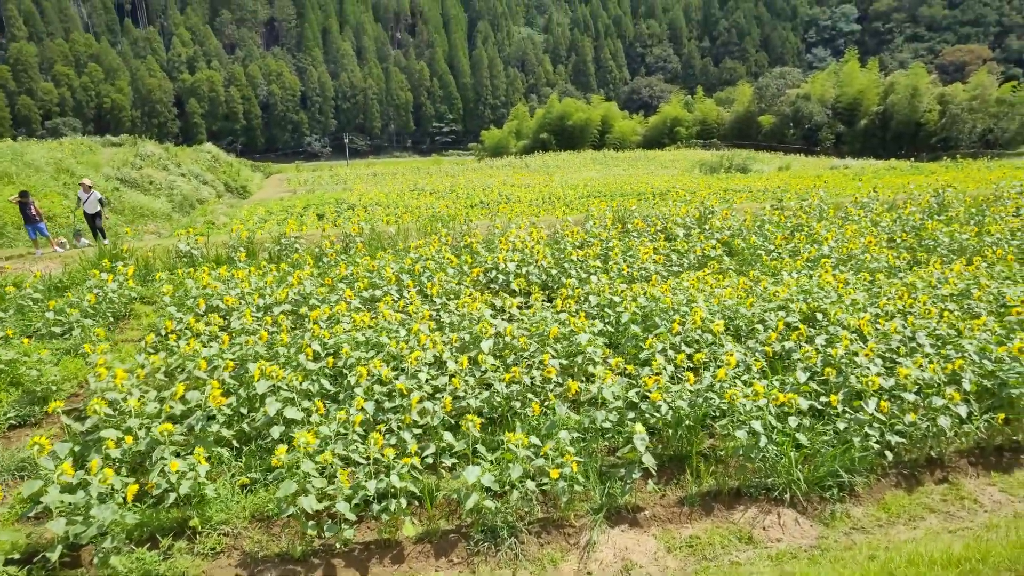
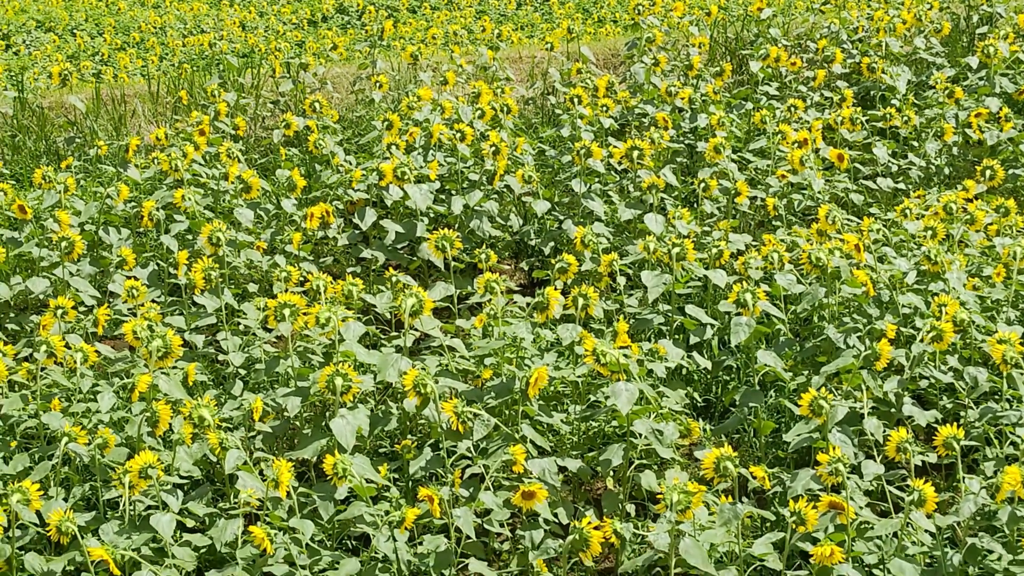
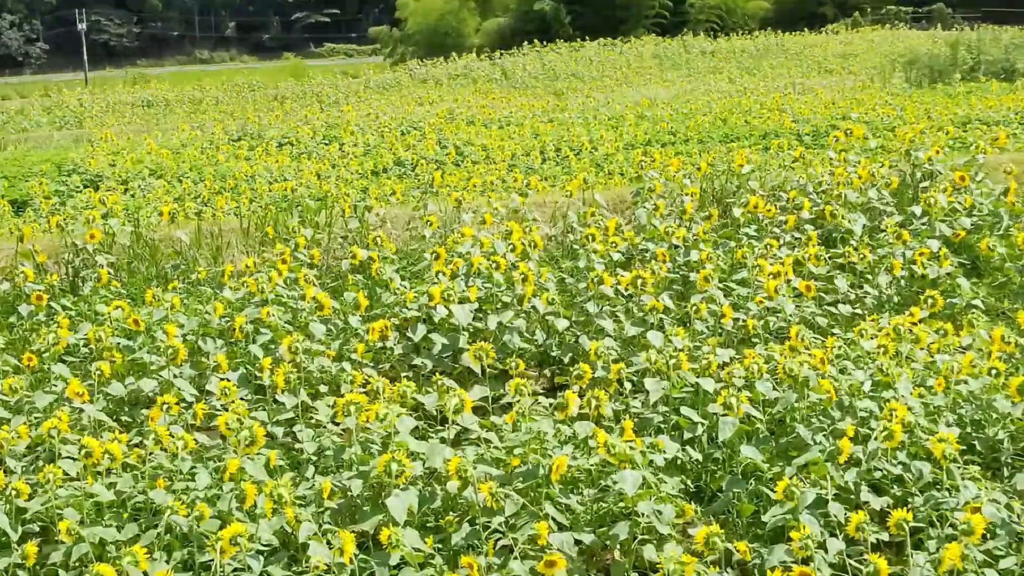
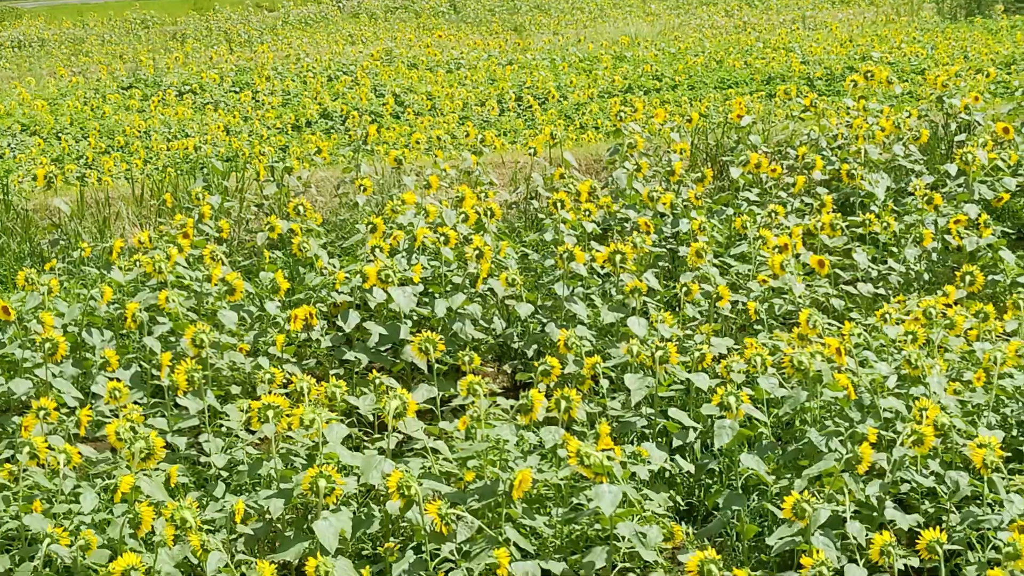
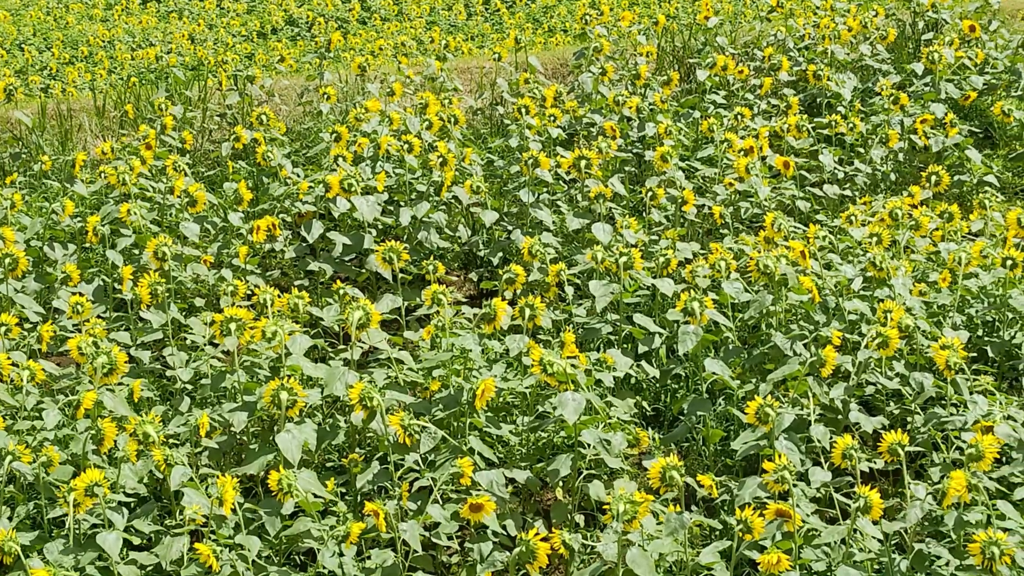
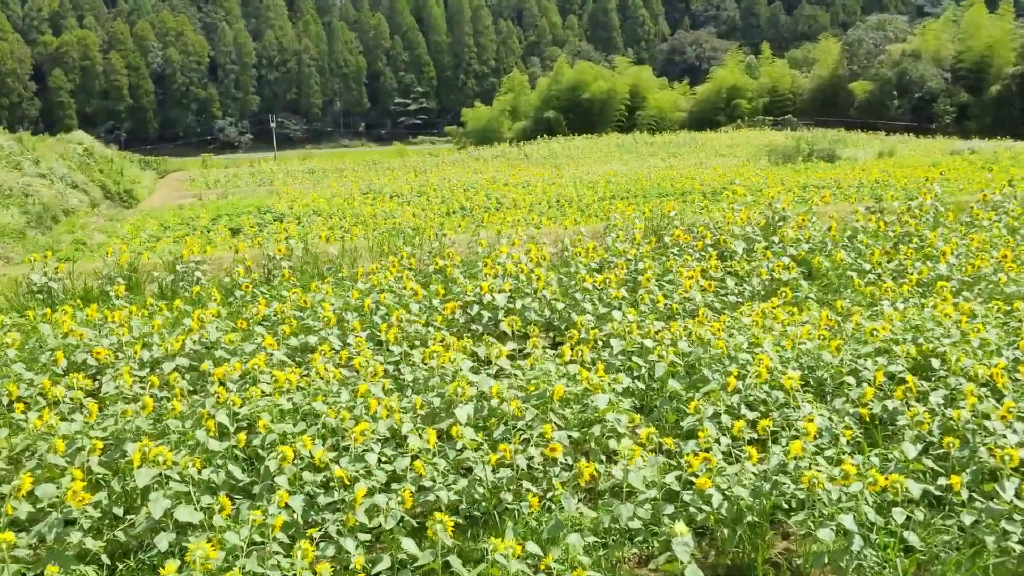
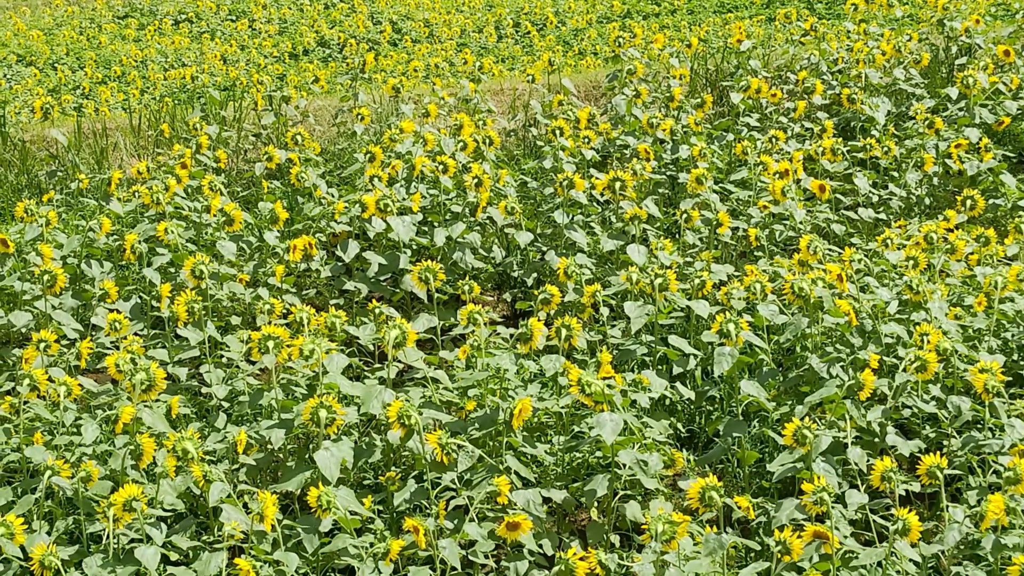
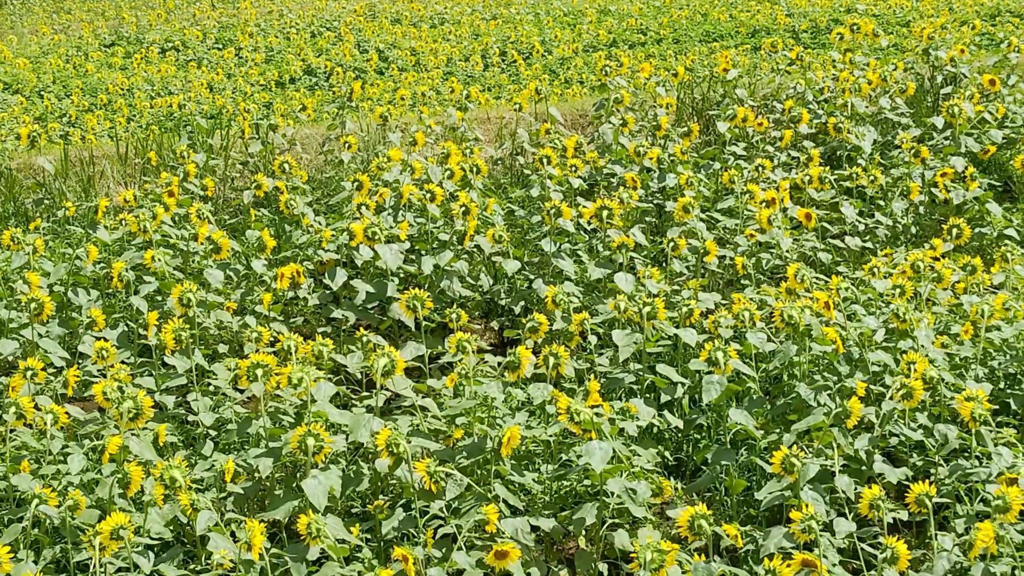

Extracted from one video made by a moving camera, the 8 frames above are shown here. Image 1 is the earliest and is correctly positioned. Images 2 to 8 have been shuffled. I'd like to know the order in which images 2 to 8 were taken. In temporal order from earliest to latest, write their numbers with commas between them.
6, 3, 4, 8, 7, 2, 5
